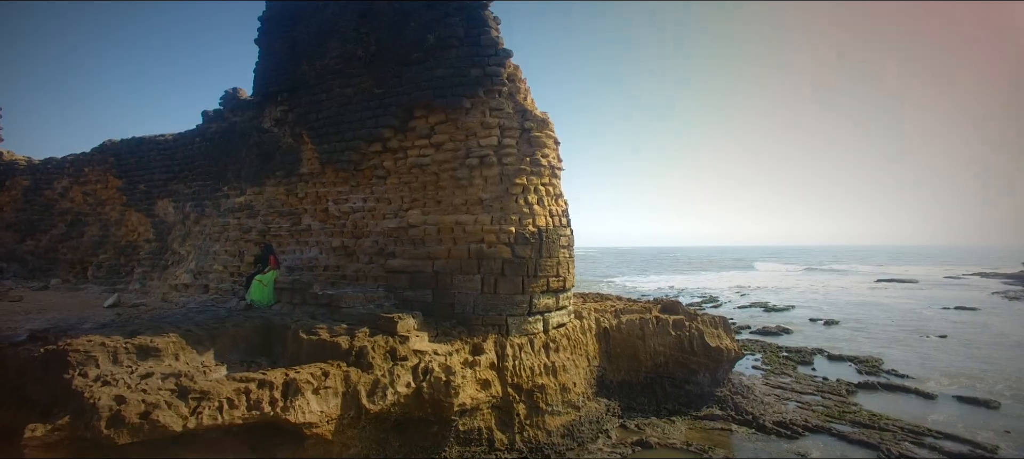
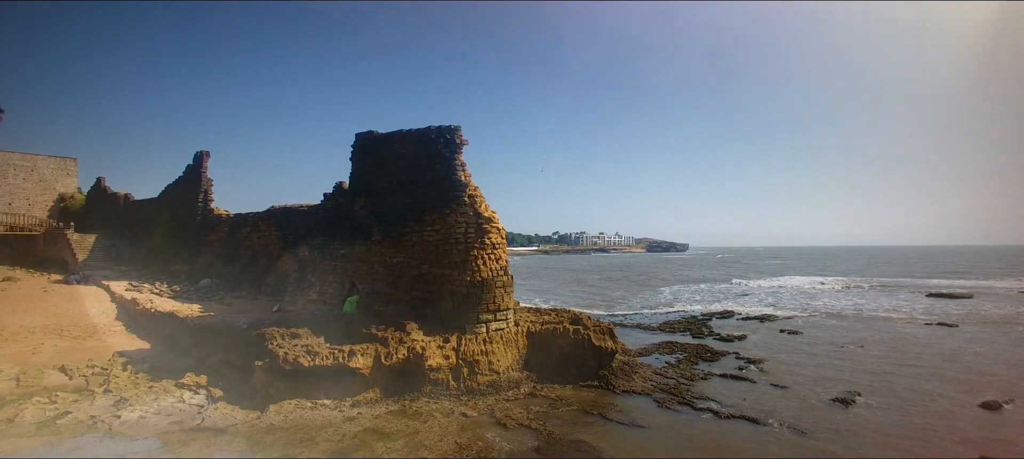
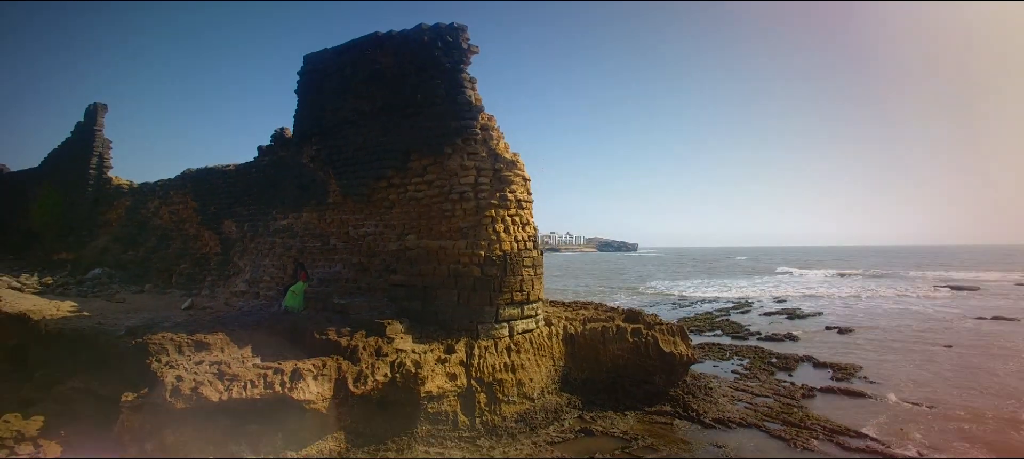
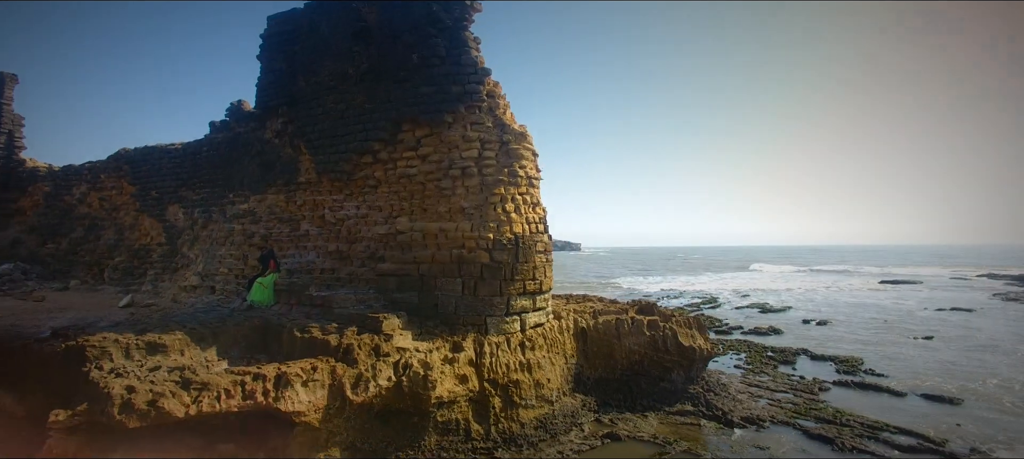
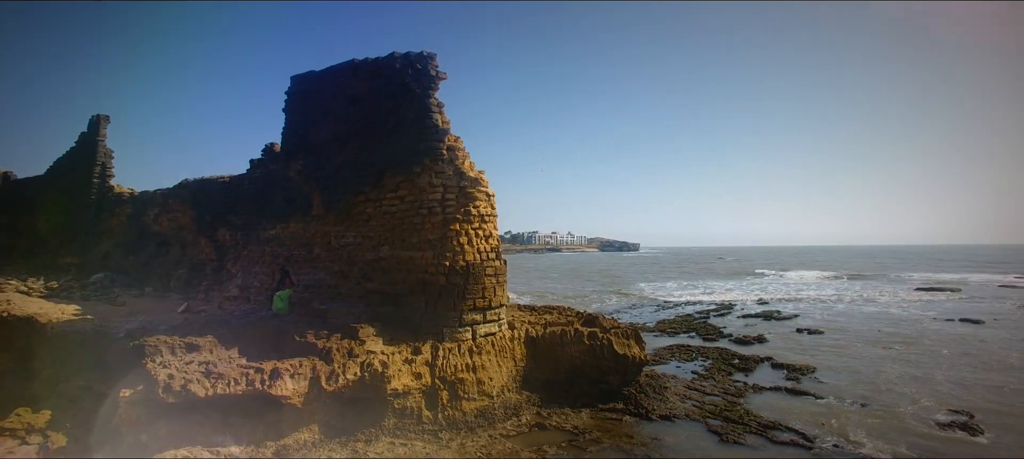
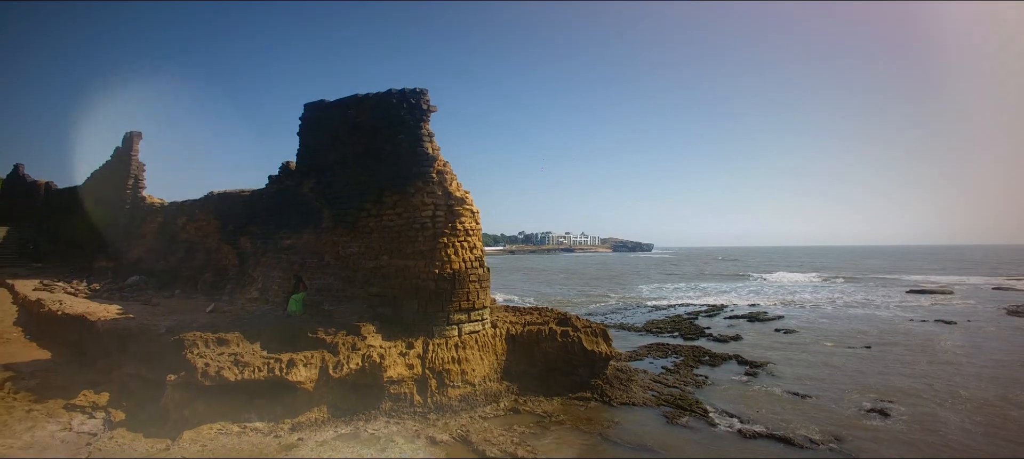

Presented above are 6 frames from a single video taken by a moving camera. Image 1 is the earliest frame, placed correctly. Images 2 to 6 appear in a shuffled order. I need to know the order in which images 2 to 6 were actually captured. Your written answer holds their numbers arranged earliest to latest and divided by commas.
4, 3, 5, 6, 2
